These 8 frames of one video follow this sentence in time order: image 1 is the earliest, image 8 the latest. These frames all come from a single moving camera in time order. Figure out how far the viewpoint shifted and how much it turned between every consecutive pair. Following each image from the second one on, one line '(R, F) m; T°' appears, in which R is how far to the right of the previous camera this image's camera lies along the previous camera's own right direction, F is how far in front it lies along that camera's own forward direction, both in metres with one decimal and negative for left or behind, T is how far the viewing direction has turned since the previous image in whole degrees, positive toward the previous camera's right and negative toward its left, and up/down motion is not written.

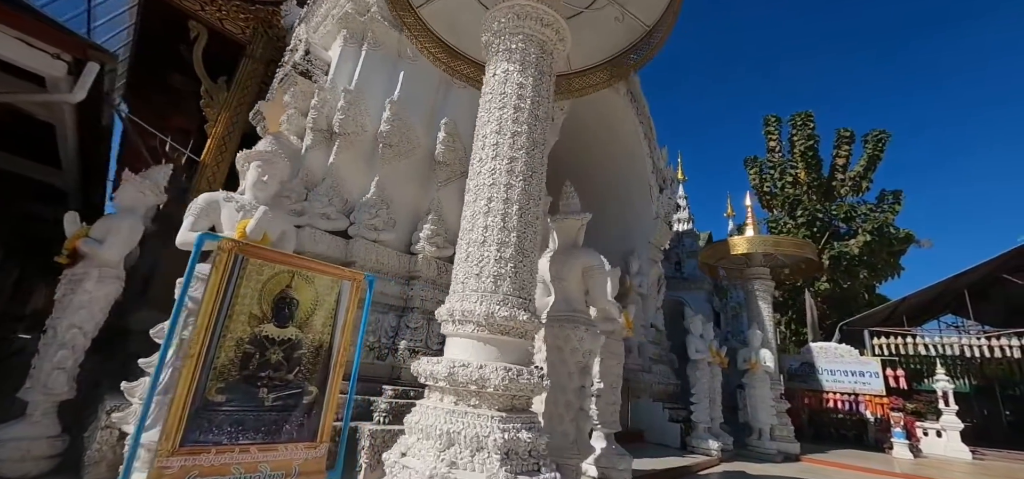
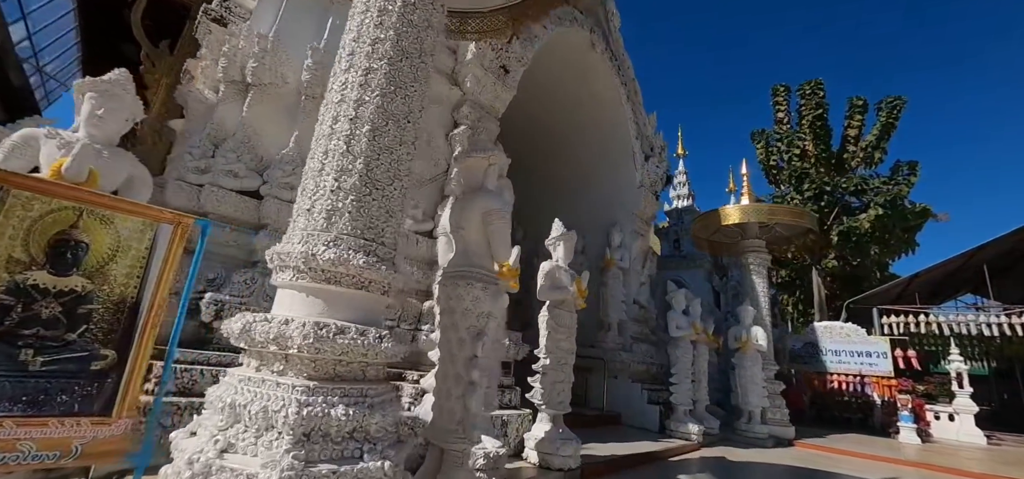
(+0.7, +0.5) m; -2°
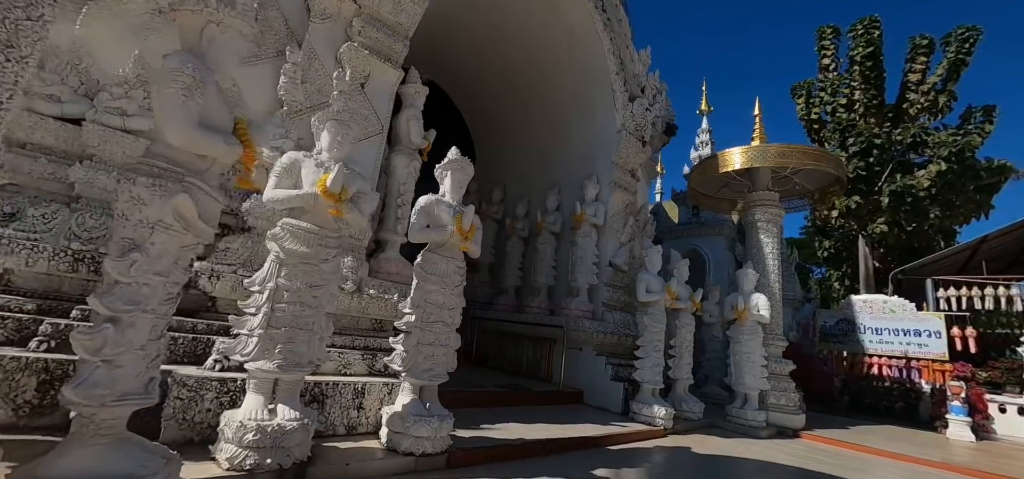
(+1.2, +0.8) m; -6°
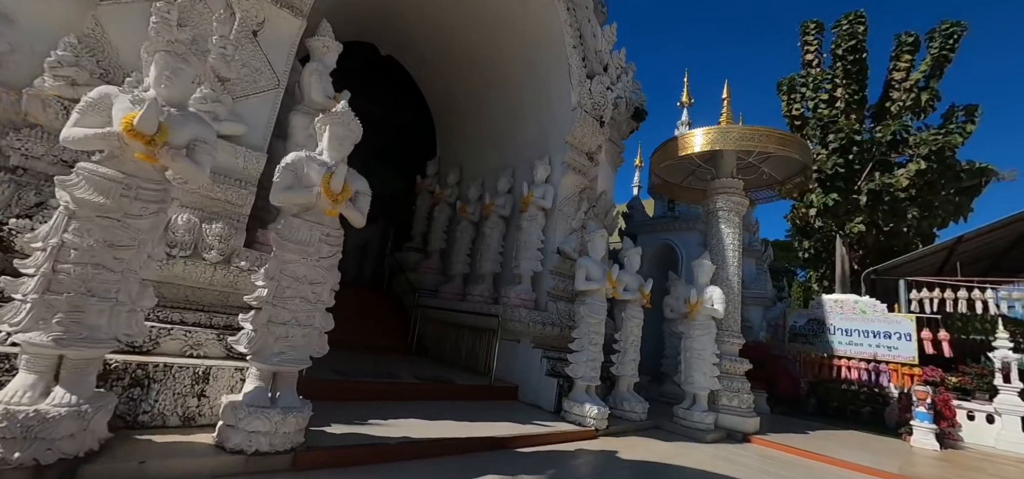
(+0.7, +0.4) m; 0°
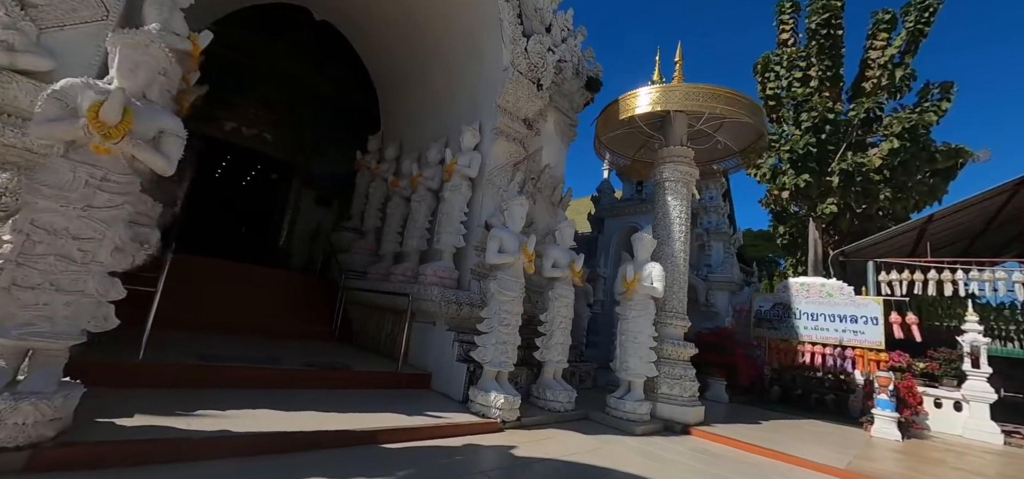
(+0.8, +0.5) m; 0°
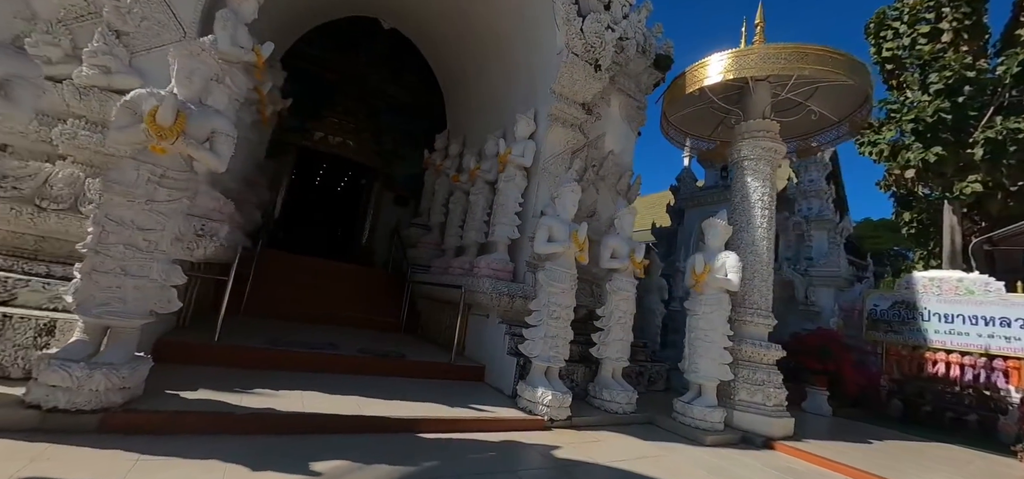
(+0.3, +0.2) m; -12°
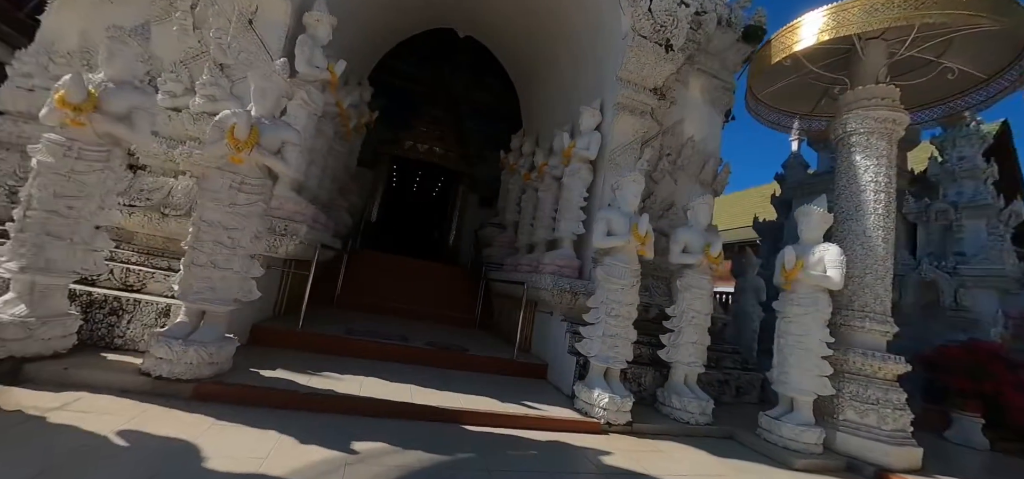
(+0.4, +0.1) m; -14°
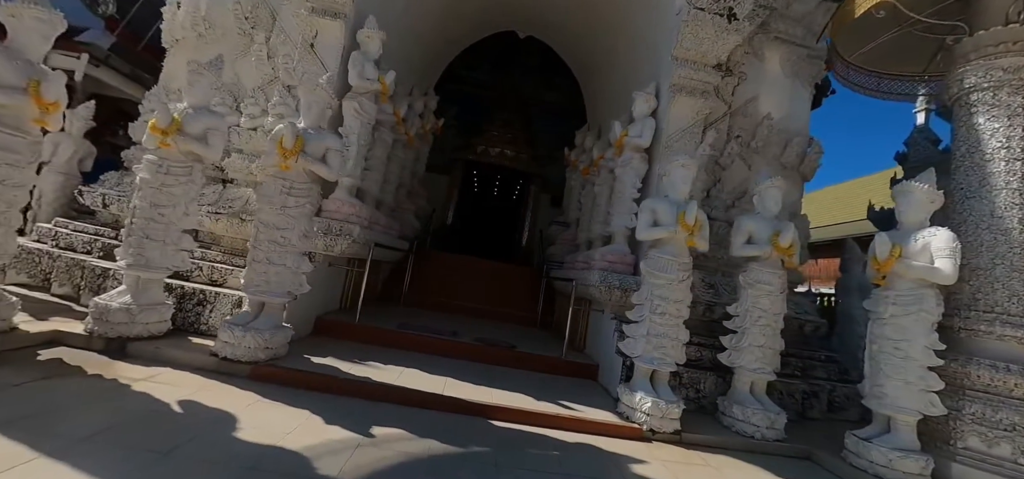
(+0.5, +0.1) m; -13°
